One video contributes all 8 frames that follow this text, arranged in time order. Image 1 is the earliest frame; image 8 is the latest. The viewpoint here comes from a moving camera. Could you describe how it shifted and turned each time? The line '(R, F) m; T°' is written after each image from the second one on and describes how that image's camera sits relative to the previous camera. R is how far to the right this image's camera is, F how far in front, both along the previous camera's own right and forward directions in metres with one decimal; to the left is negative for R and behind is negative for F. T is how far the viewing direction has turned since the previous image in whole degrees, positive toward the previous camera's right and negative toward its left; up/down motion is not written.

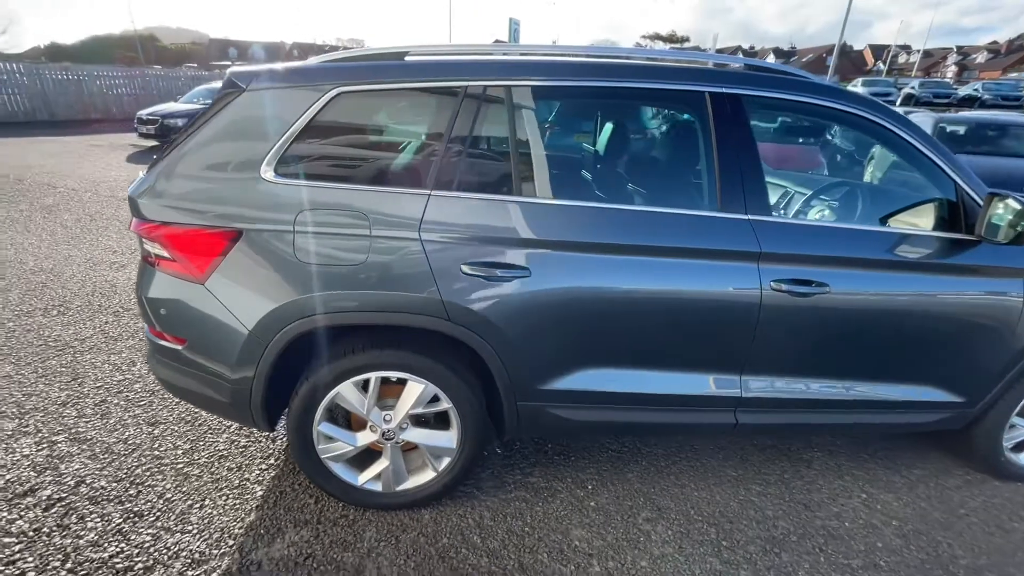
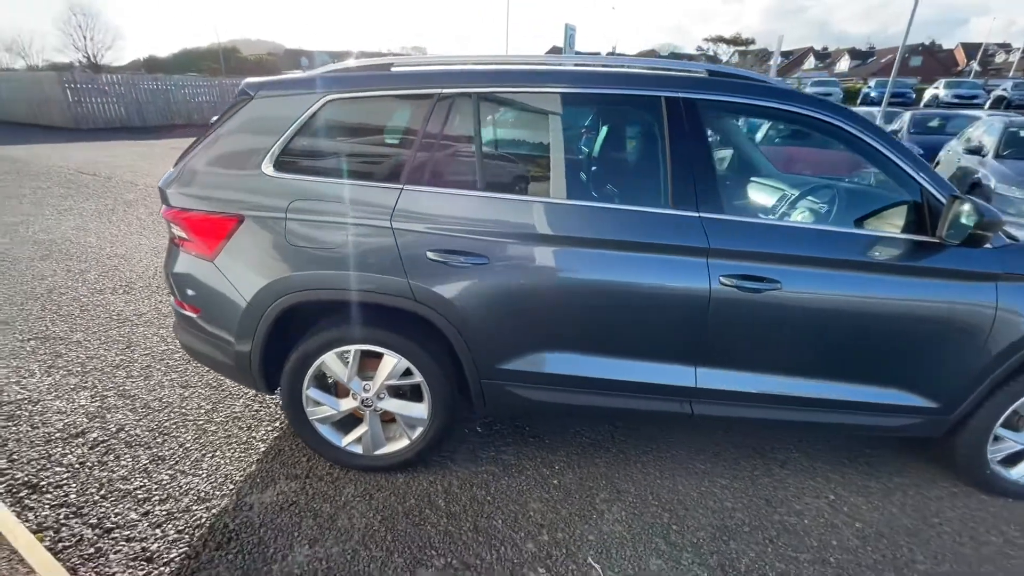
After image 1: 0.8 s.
(+0.4, -0.2) m; -6°
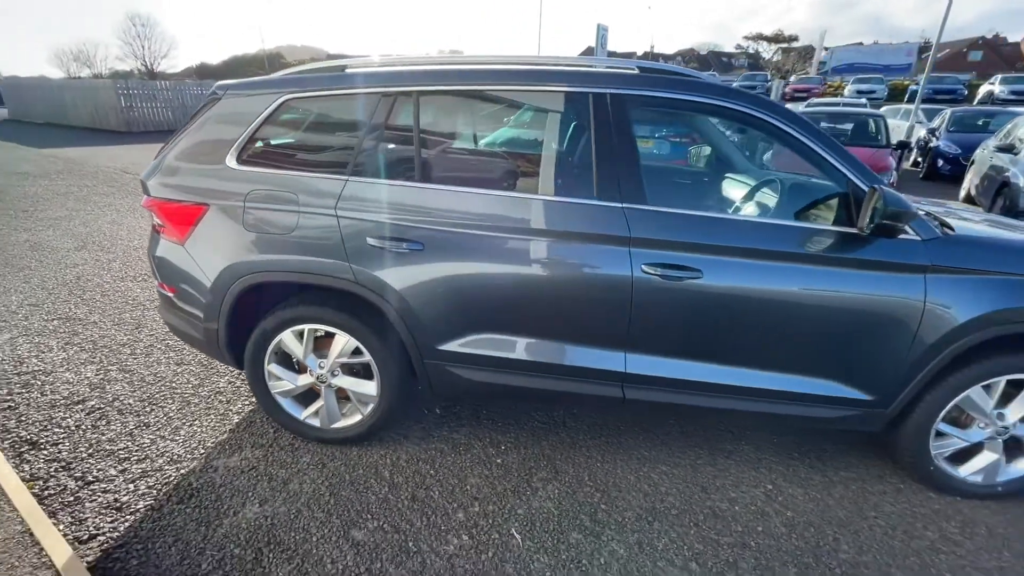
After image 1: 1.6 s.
(+0.4, -0.1) m; -4°
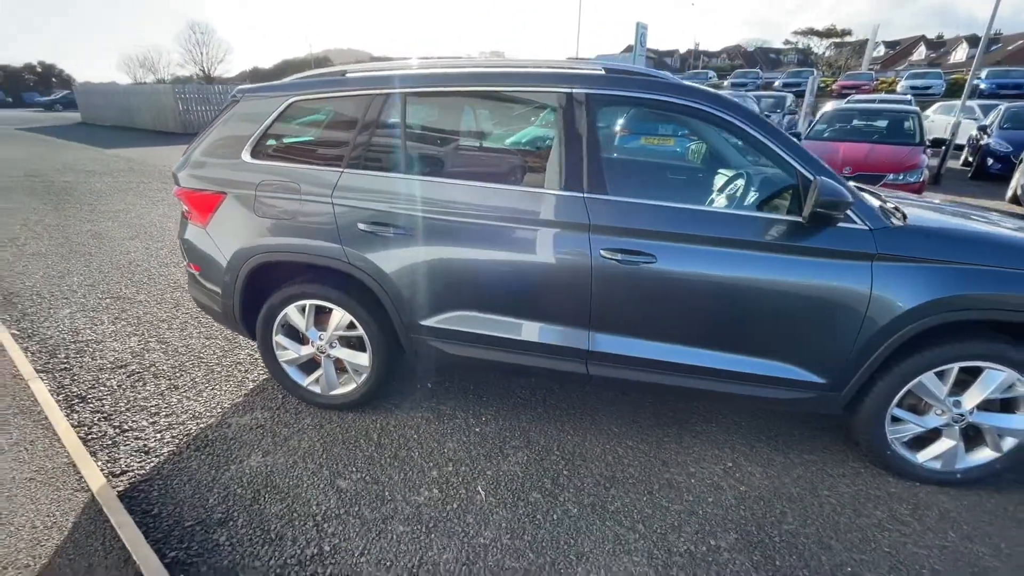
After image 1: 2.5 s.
(+0.3, -0.2) m; -4°
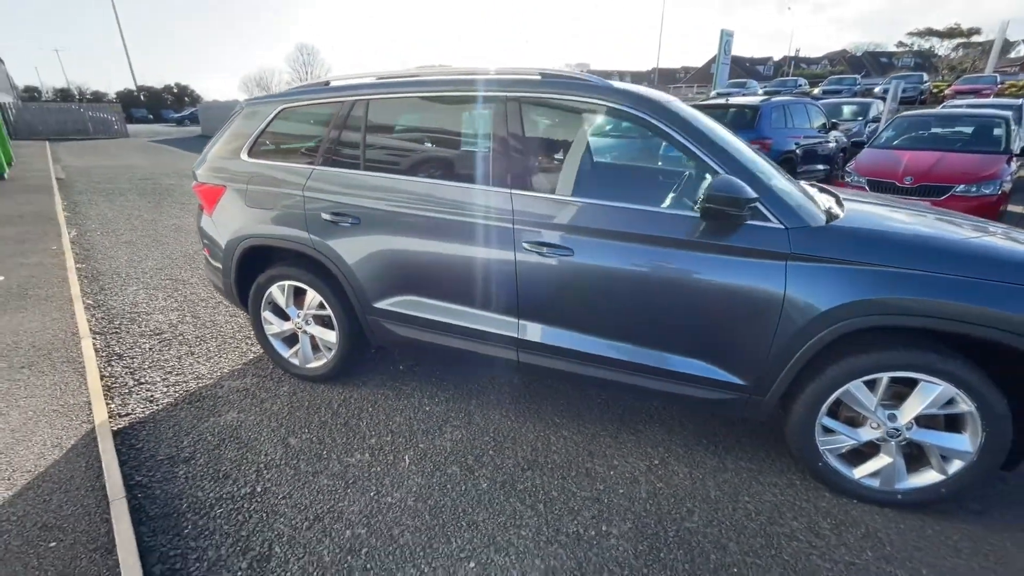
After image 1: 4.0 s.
(+0.8, -0.1) m; -9°
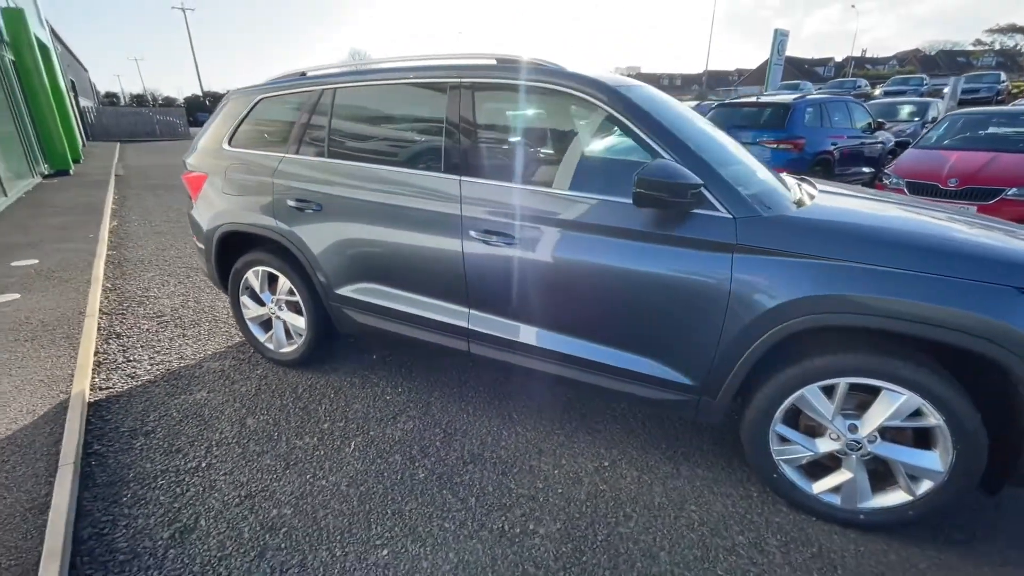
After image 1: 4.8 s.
(+0.5, +0.1) m; -5°
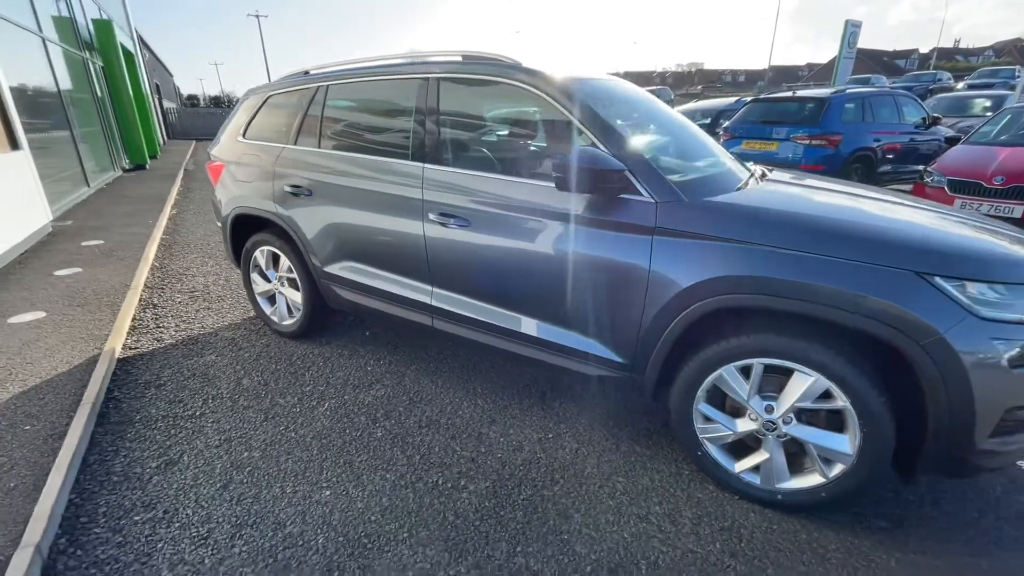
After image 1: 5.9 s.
(+0.5, -0.2) m; -6°
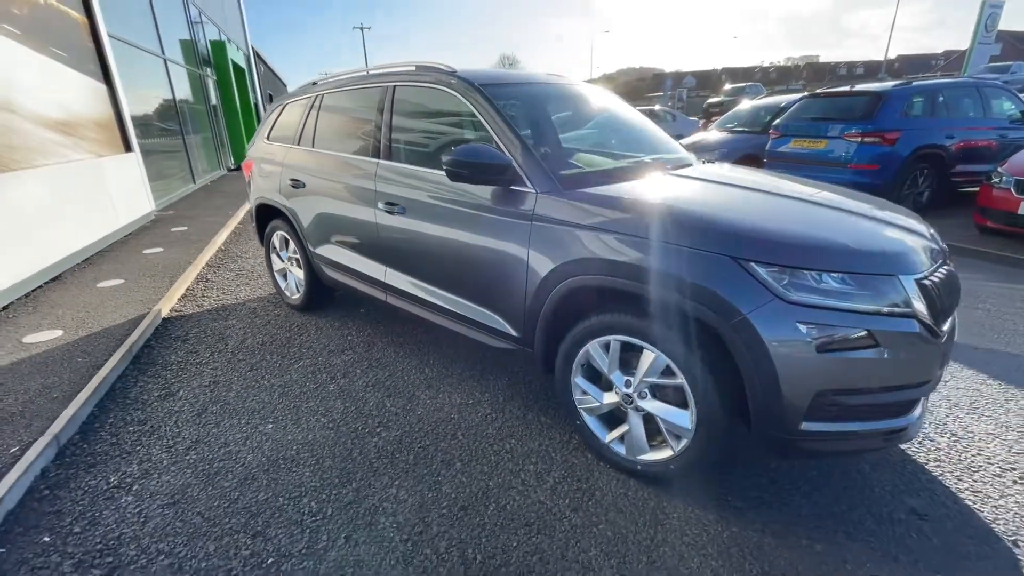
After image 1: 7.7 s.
(+0.9, -0.2) m; -10°
